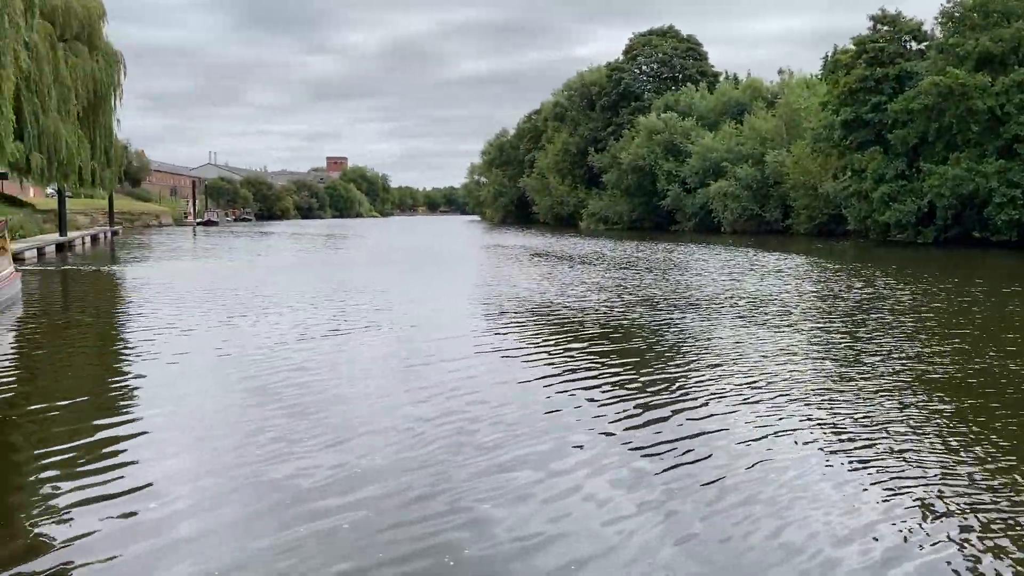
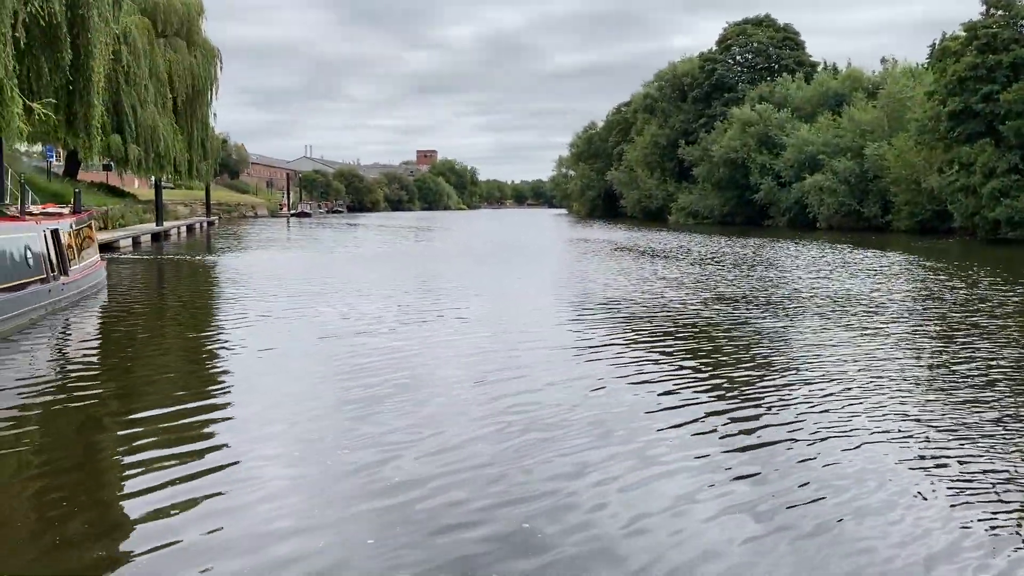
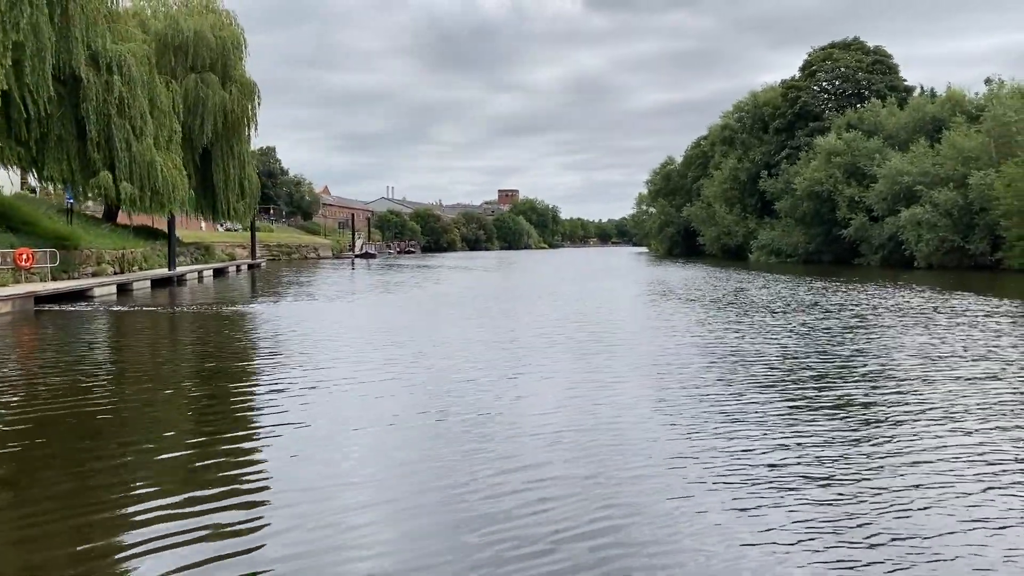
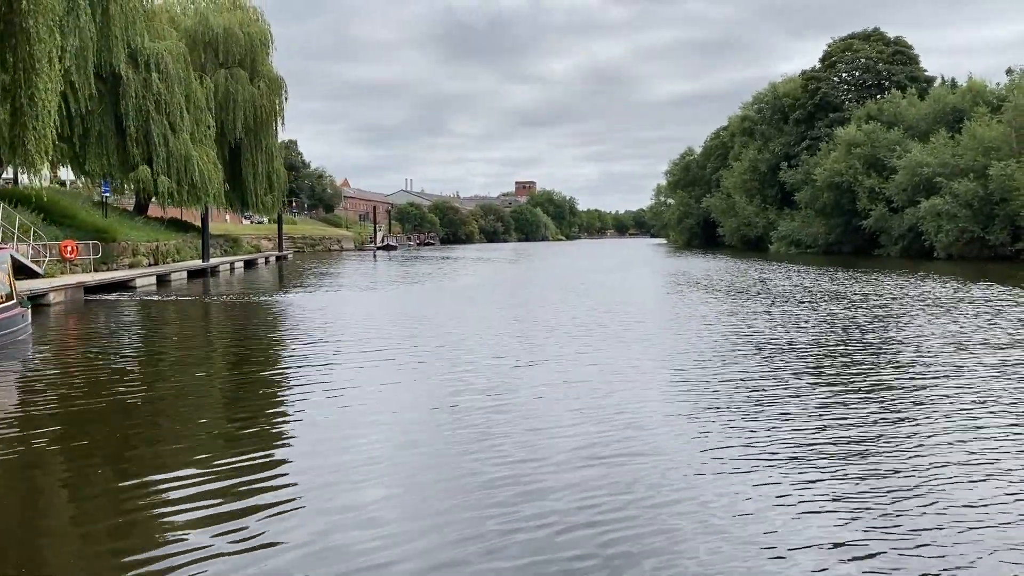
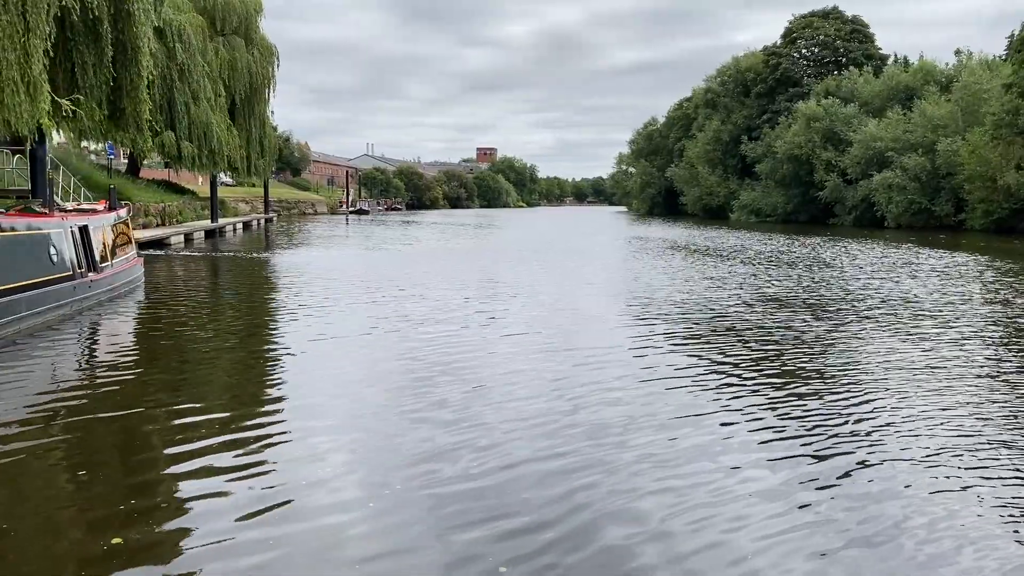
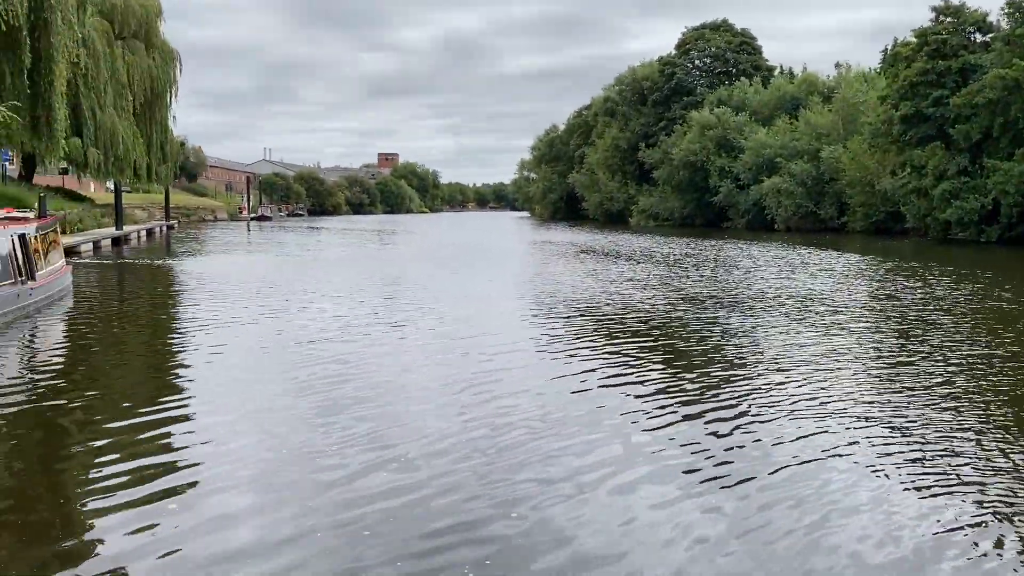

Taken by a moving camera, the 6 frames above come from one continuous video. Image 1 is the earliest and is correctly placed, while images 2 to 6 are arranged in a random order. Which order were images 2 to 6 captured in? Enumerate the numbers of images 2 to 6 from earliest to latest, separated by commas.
6, 2, 5, 4, 3
